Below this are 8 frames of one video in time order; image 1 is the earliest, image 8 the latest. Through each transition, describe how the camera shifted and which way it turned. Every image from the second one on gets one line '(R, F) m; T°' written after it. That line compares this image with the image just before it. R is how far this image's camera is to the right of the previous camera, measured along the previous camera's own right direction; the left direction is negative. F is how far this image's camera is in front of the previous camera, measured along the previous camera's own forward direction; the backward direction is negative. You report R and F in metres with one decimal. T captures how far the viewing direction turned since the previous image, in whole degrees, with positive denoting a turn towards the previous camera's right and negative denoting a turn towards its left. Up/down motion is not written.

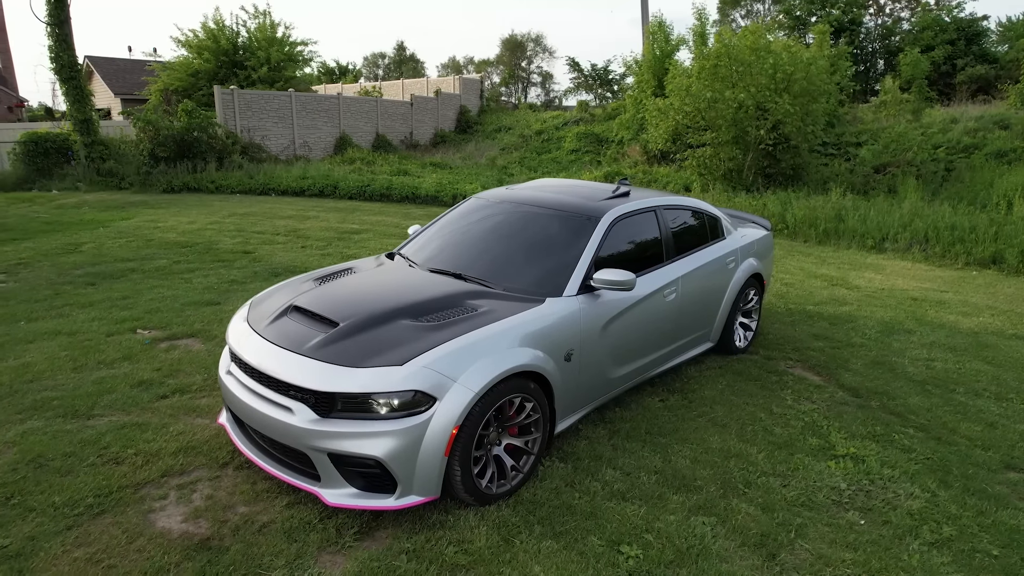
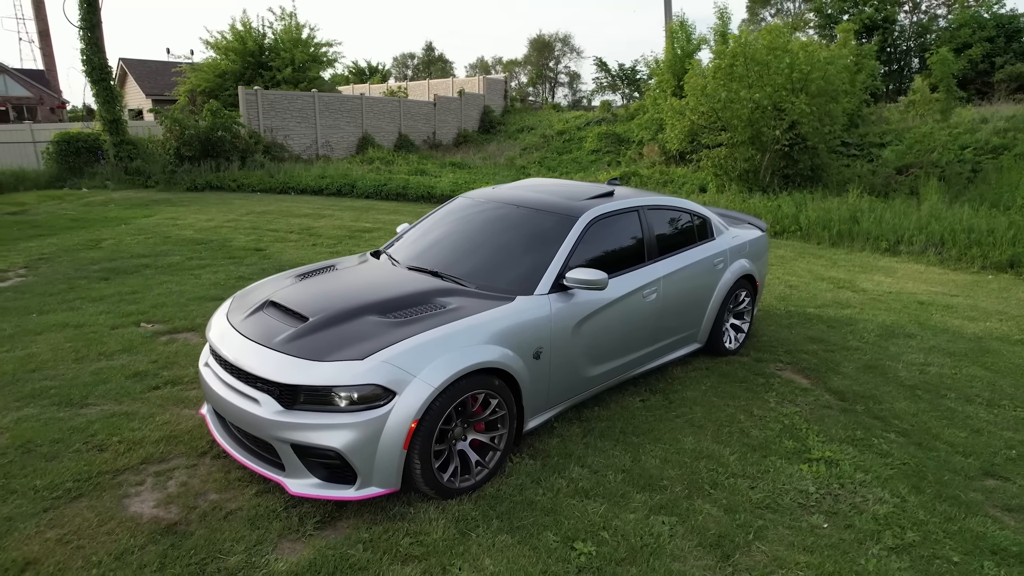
(+0.3, 0.0) m; -3°
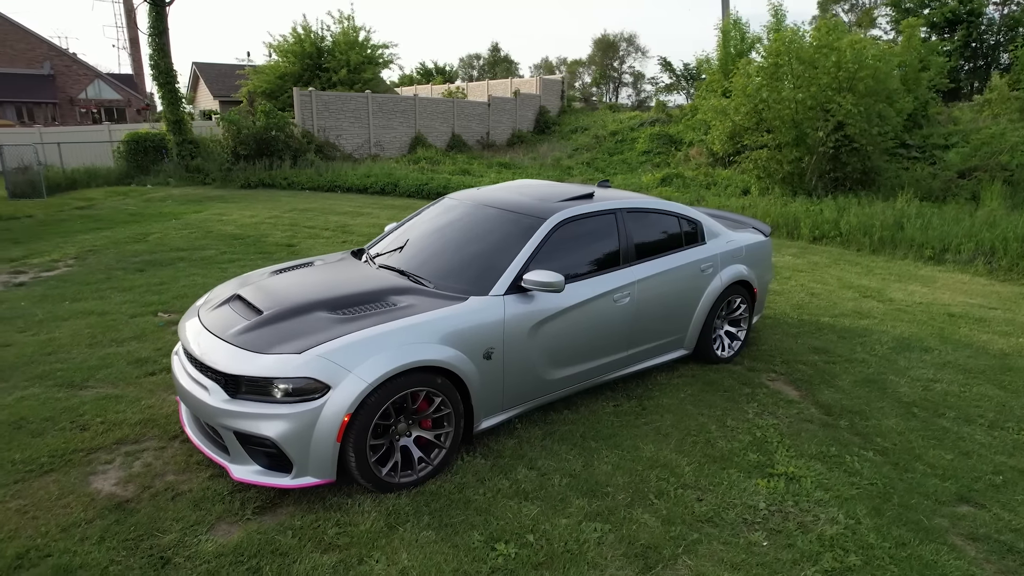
(+0.6, 0.0) m; -6°
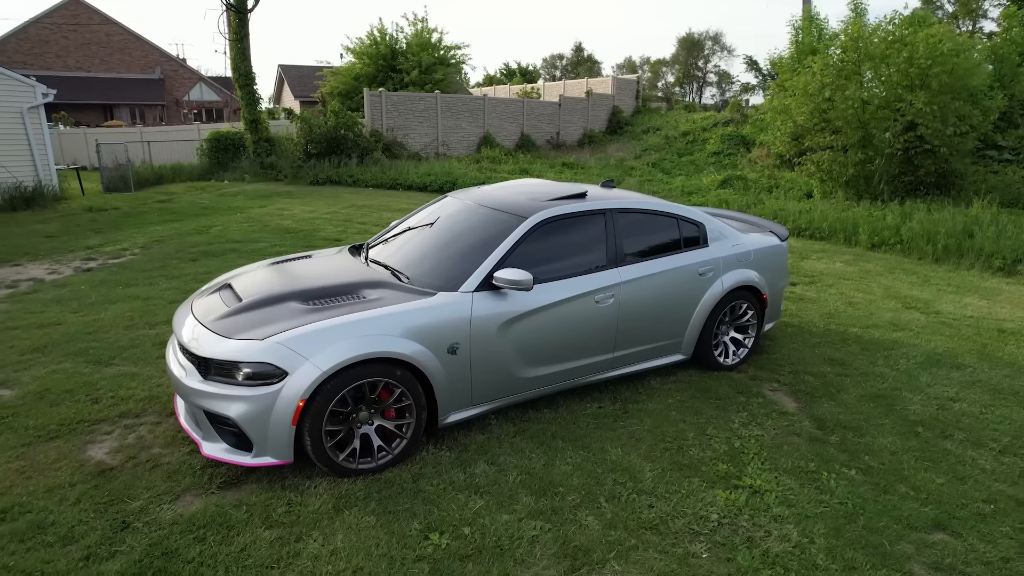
(+0.6, 0.0) m; -7°
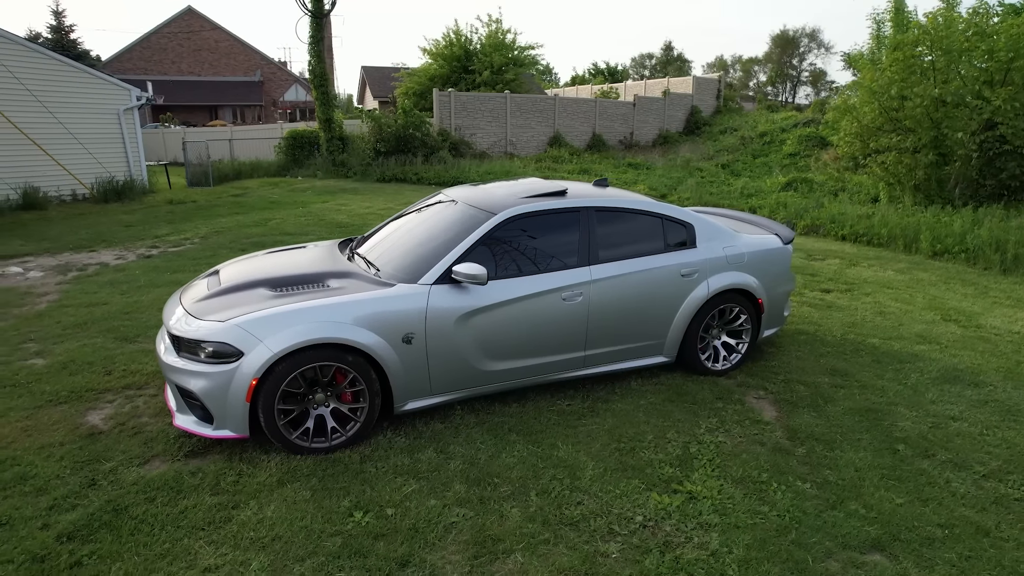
(+0.7, 0.0) m; -8°
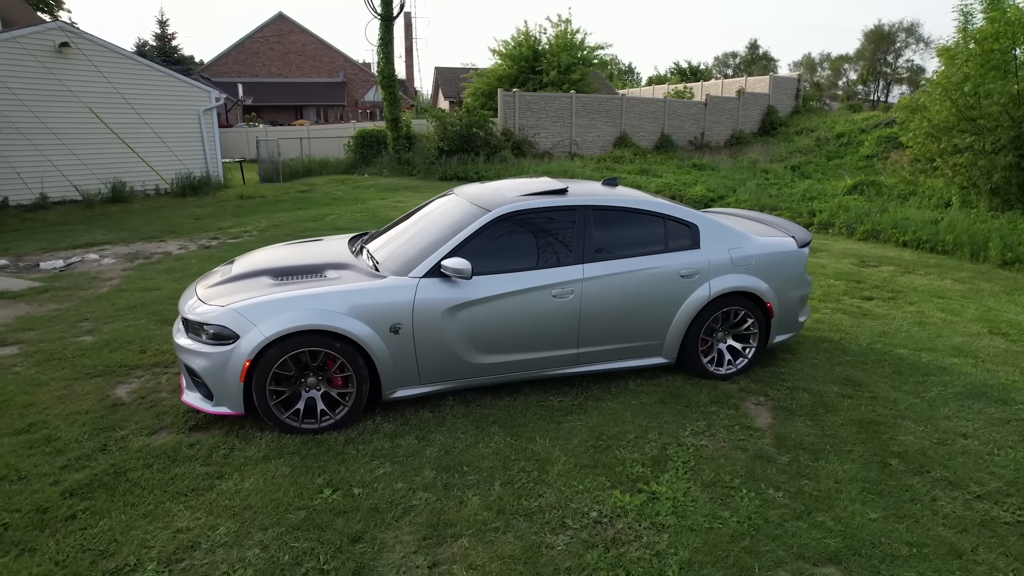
(+0.5, 0.0) m; -7°
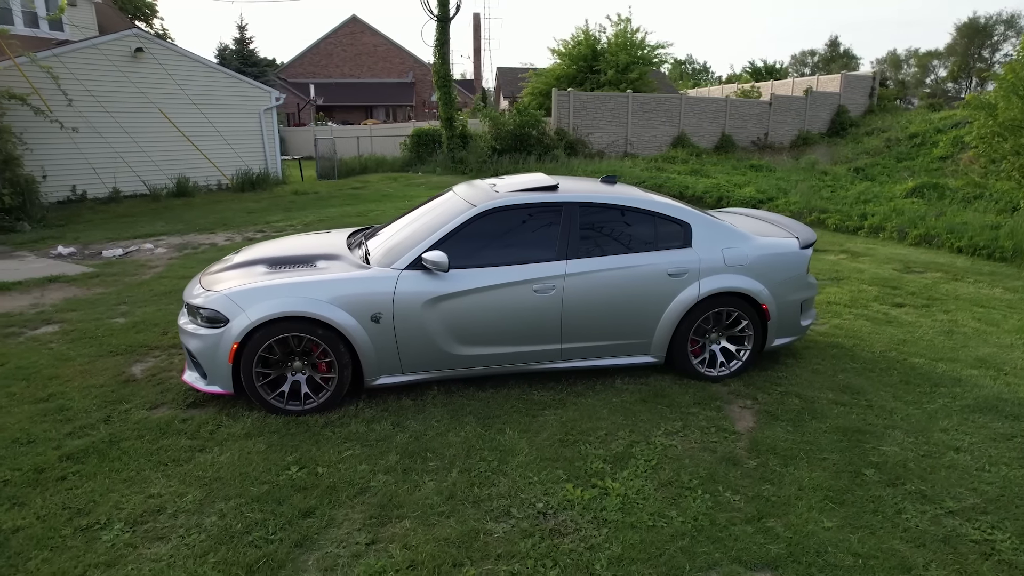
(+0.5, 0.0) m; -6°
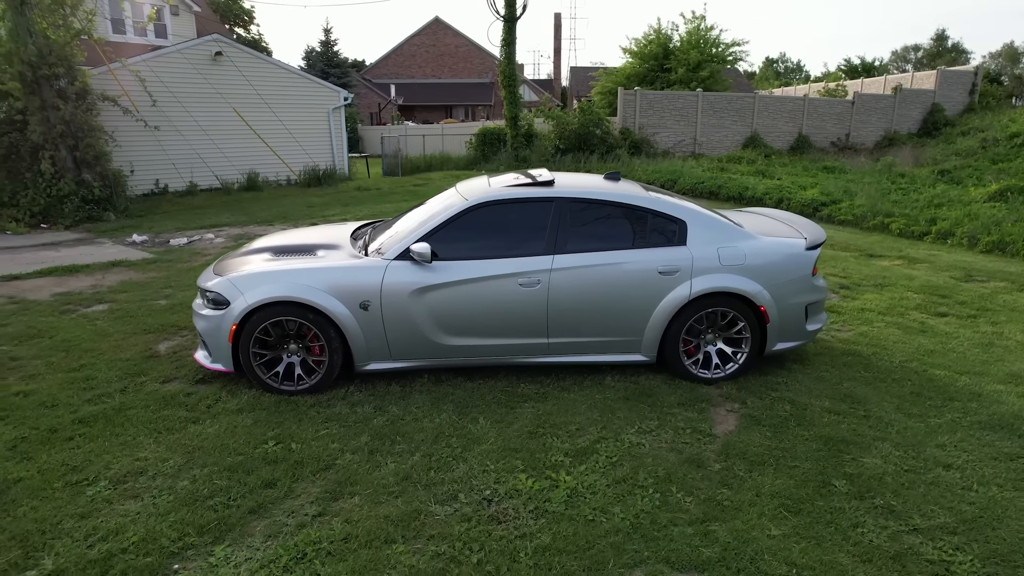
(+0.6, 0.0) m; -7°
